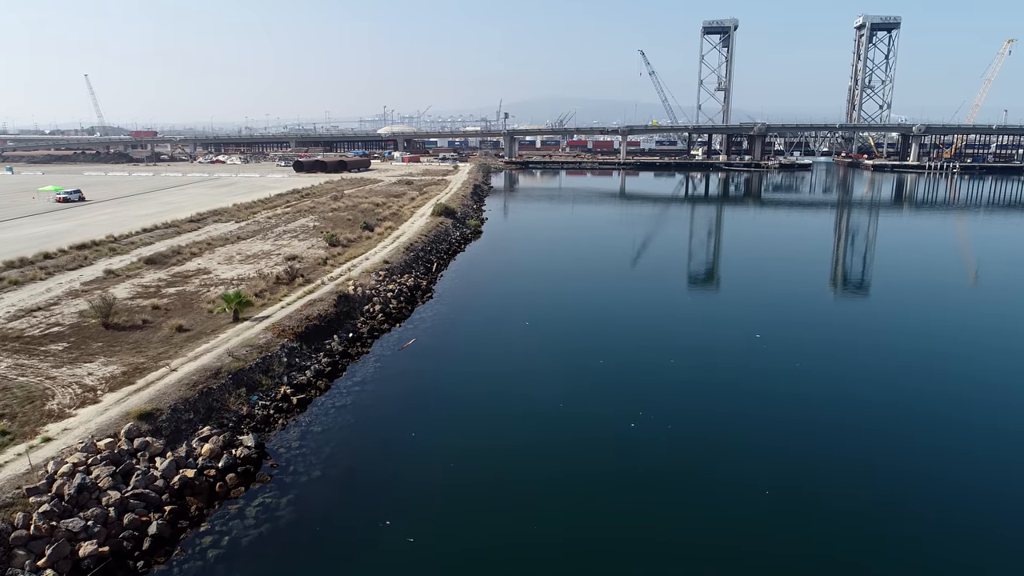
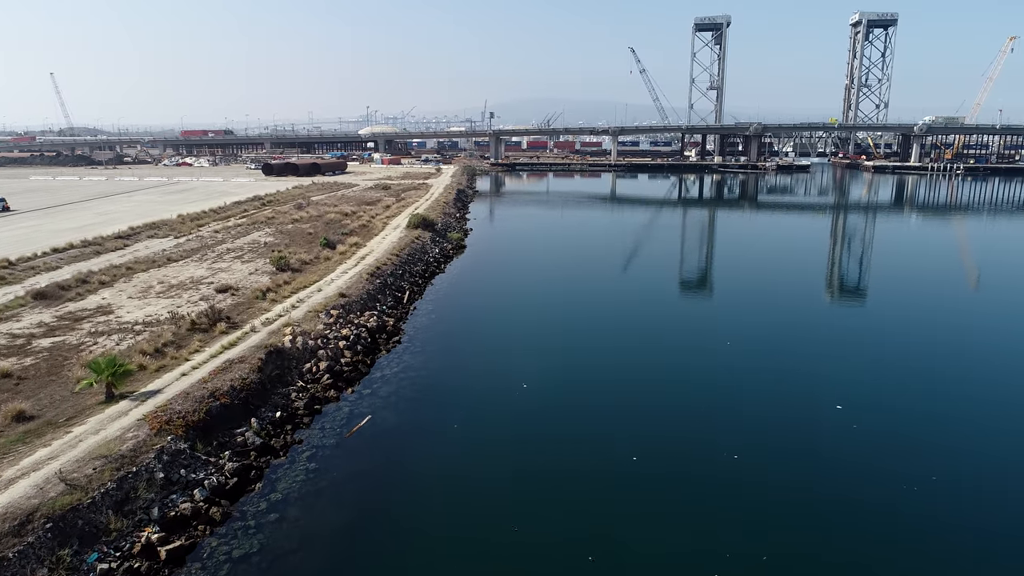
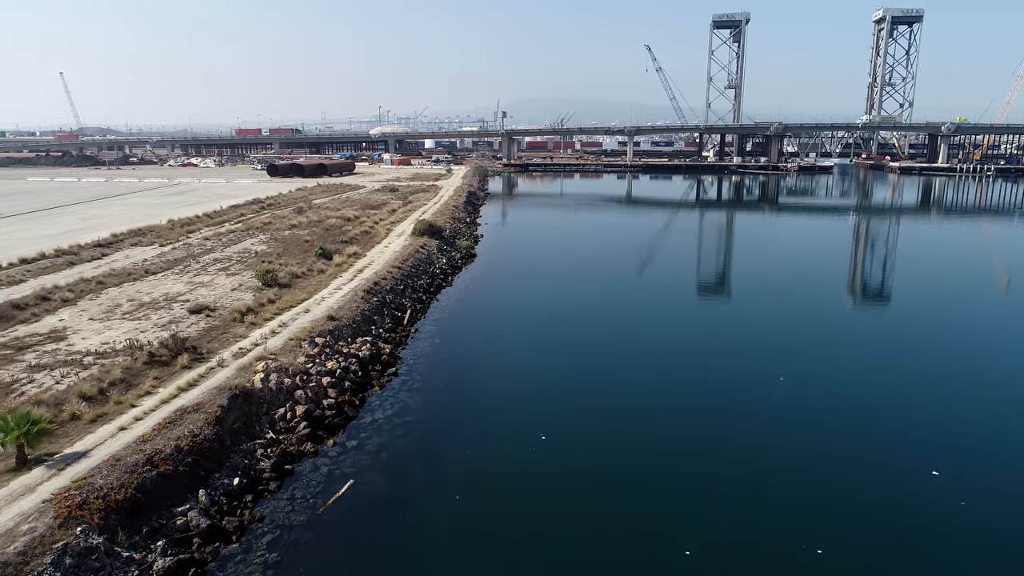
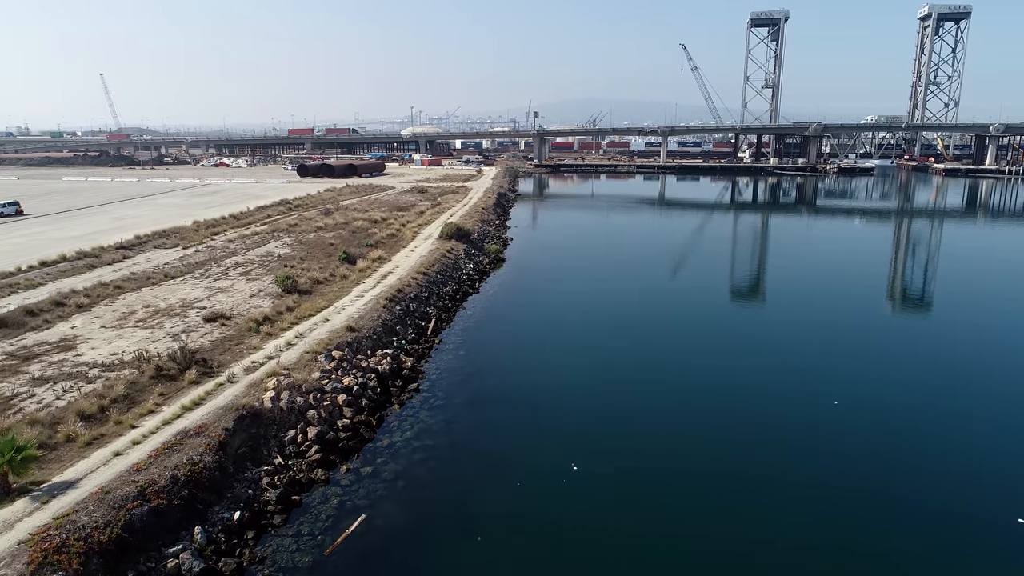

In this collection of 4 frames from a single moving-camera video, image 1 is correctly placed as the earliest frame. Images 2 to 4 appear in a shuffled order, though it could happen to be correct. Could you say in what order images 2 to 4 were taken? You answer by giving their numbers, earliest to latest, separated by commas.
2, 3, 4
